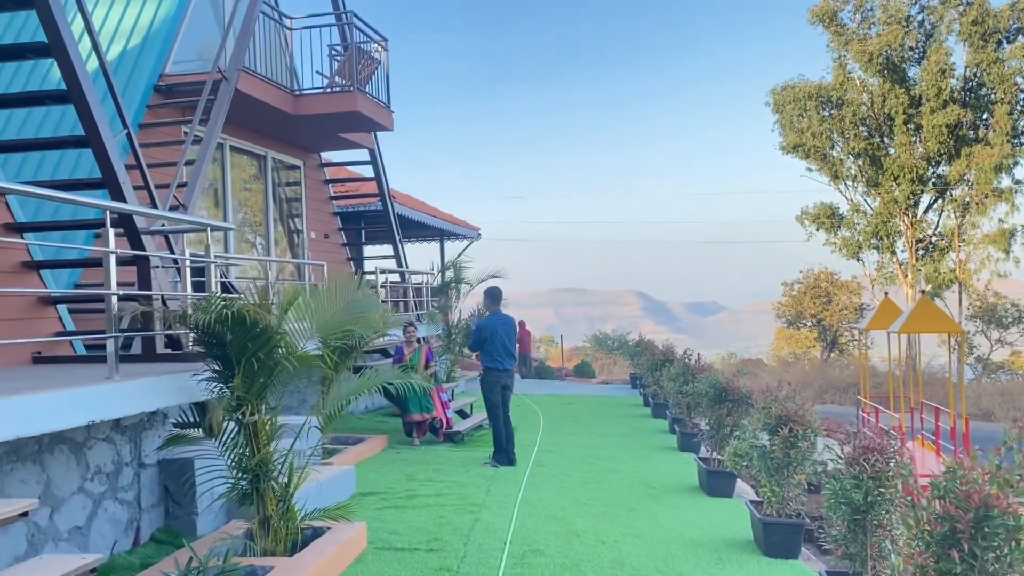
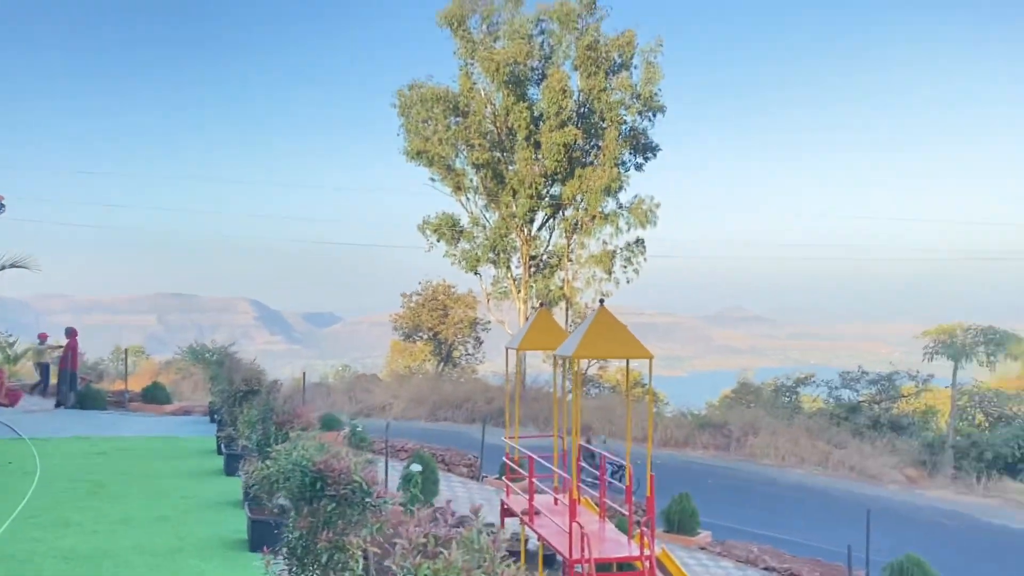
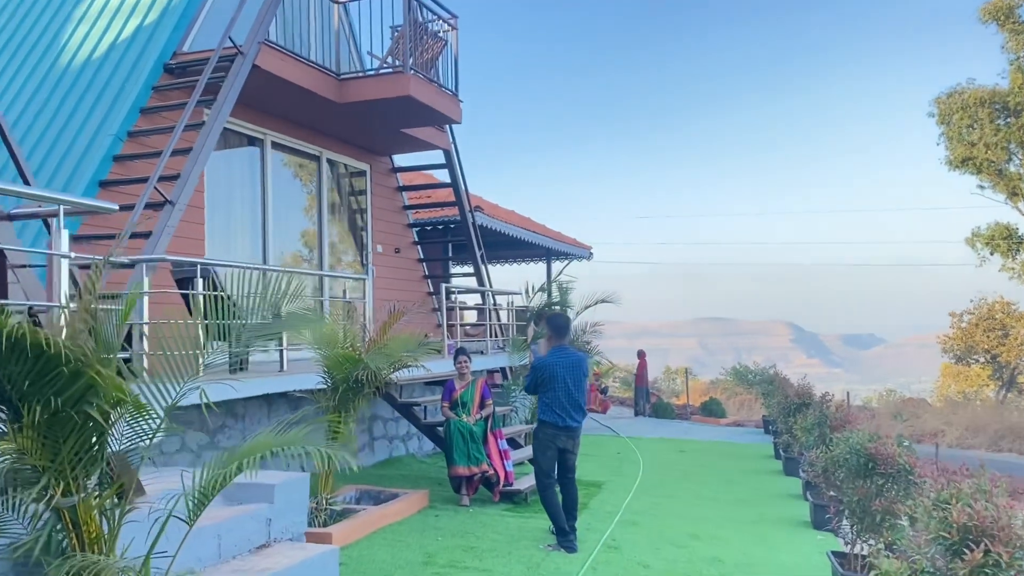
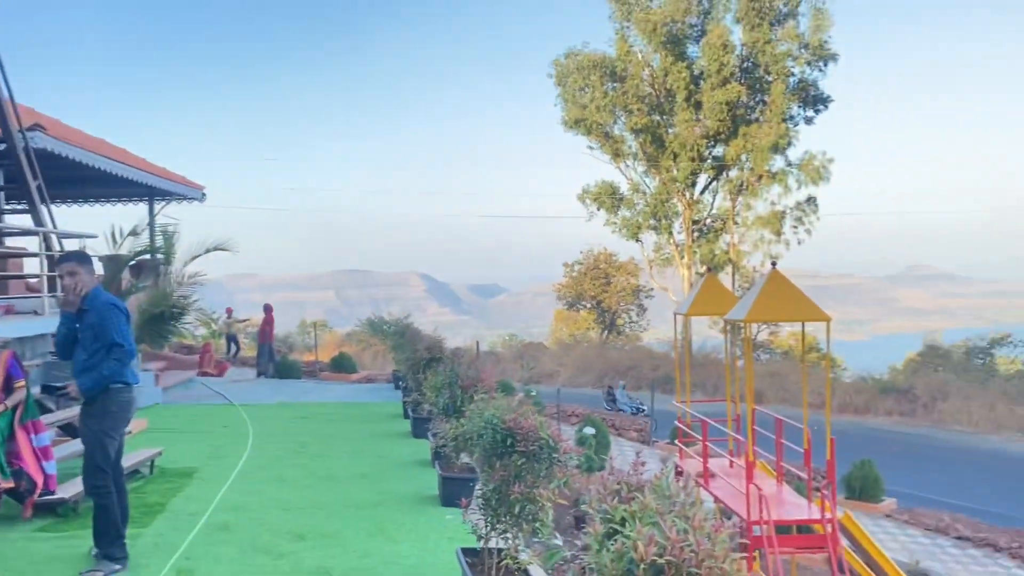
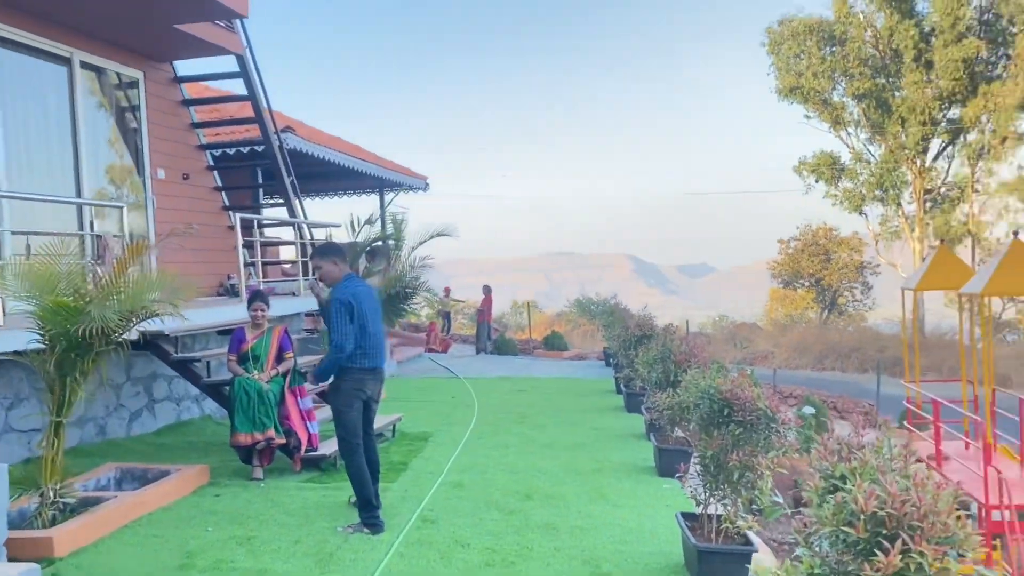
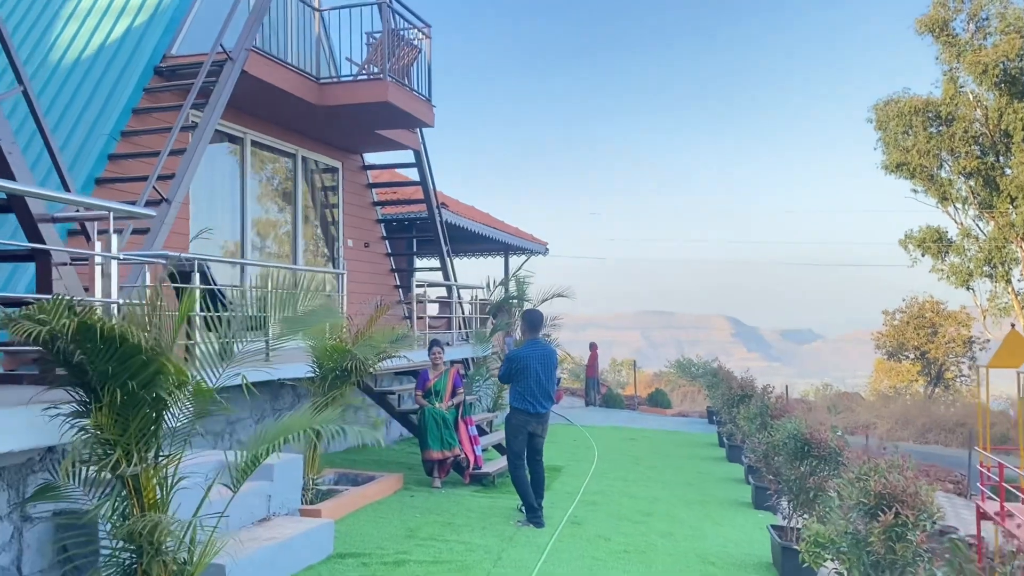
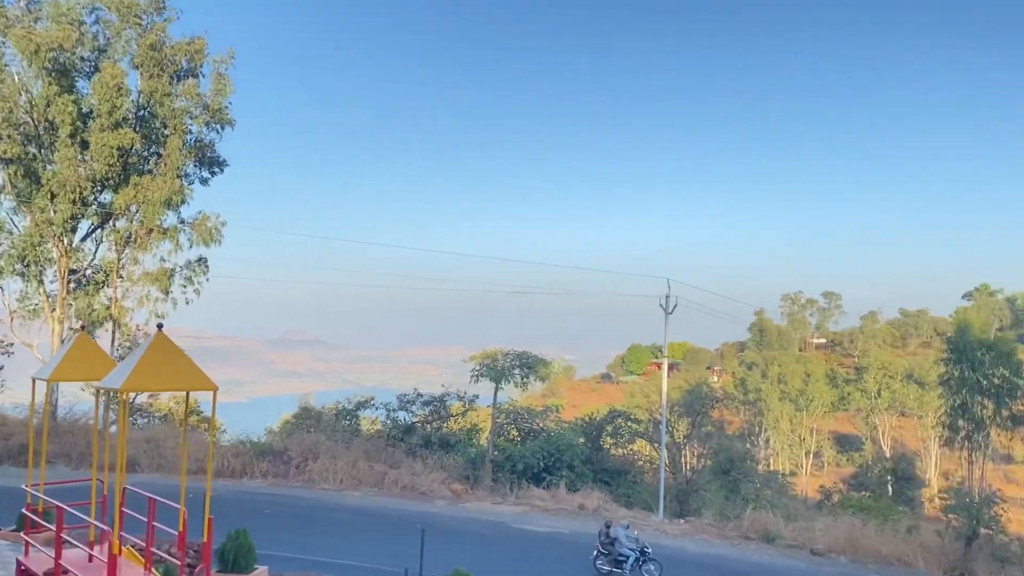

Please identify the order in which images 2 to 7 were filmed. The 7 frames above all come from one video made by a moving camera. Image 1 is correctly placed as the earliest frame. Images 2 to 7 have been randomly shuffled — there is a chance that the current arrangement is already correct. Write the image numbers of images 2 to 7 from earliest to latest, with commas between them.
6, 3, 5, 4, 2, 7
